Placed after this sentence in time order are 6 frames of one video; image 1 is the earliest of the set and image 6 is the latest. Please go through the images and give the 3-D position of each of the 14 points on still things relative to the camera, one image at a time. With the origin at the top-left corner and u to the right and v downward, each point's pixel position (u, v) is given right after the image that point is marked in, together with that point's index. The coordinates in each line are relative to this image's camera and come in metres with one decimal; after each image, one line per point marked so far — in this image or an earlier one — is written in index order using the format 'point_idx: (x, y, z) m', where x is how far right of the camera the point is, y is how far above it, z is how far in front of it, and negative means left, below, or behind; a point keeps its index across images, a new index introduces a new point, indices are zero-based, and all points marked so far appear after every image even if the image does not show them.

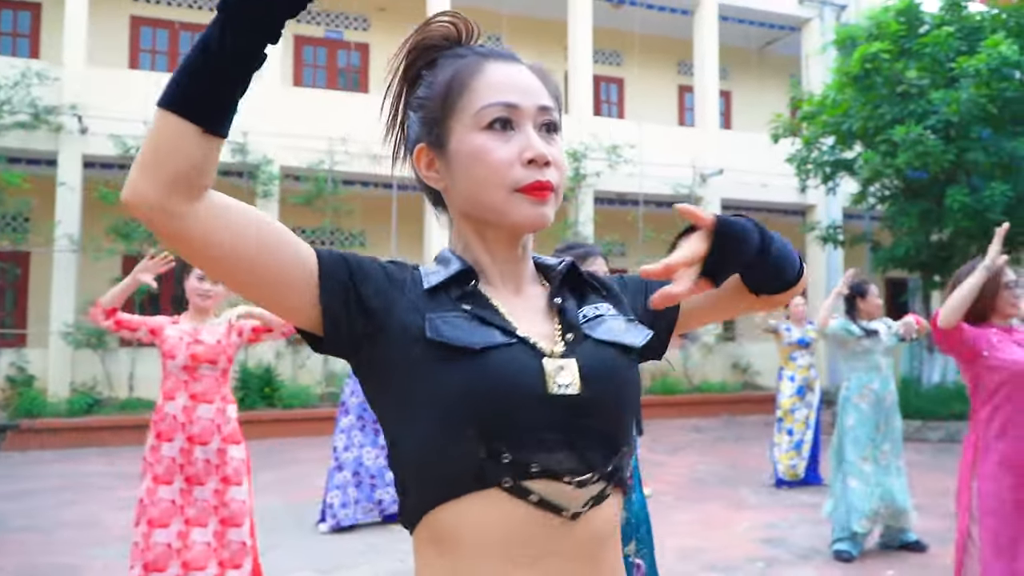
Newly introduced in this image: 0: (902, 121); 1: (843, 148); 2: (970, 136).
0: (+3.9, +1.7, +8.5) m
1: (+3.6, +1.6, +9.5) m
2: (+4.4, +1.4, +8.2) m
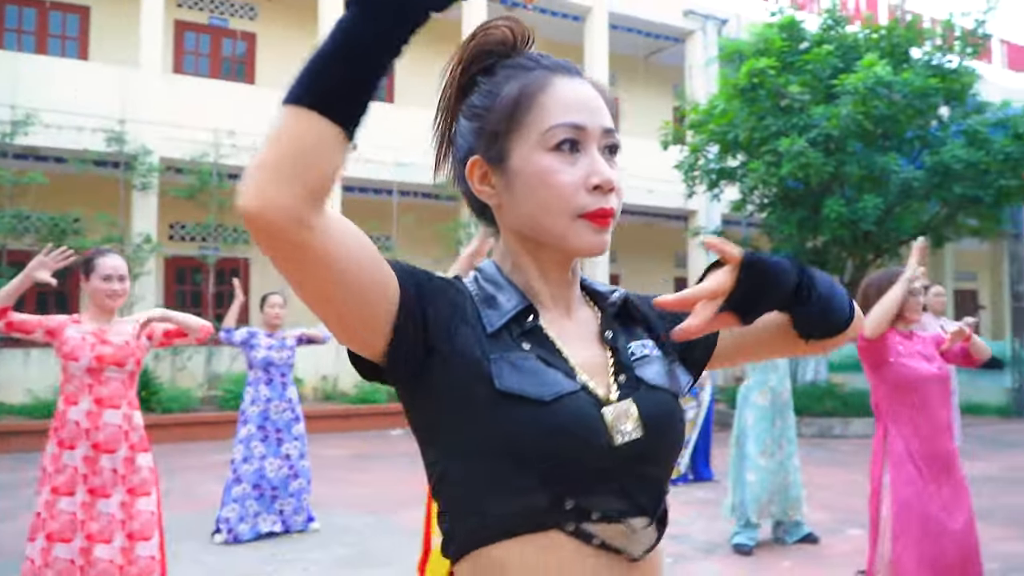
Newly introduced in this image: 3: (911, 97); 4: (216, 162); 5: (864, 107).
0: (+2.9, +1.6, +8.9) m
1: (+2.4, +1.5, +9.8) m
2: (+3.4, +1.4, +8.7) m
3: (+4.0, +2.0, +8.6) m
4: (-3.3, +1.4, +9.6) m
5: (+3.6, +1.8, +8.6) m
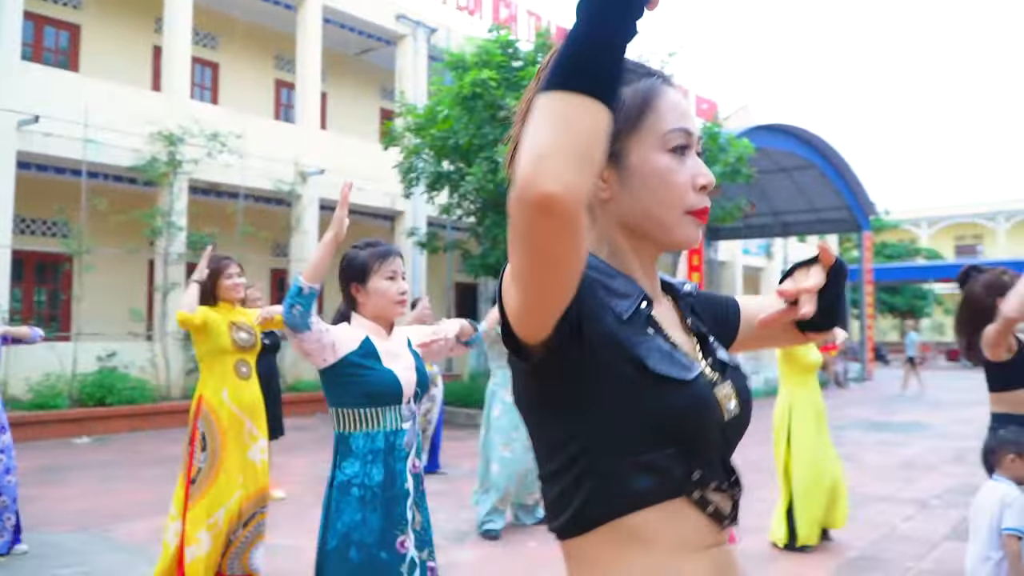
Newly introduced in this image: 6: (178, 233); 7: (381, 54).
0: (-0.1, +1.6, +9.5) m
1: (-0.8, +1.5, +10.2) m
2: (+0.5, +1.4, +9.5) m
3: (+1.1, +1.9, +9.6) m
4: (-6.0, +1.5, +7.9) m
5: (+0.7, +1.8, +9.5) m
6: (-4.2, +0.7, +10.4) m
7: (-2.4, +4.1, +15.1) m
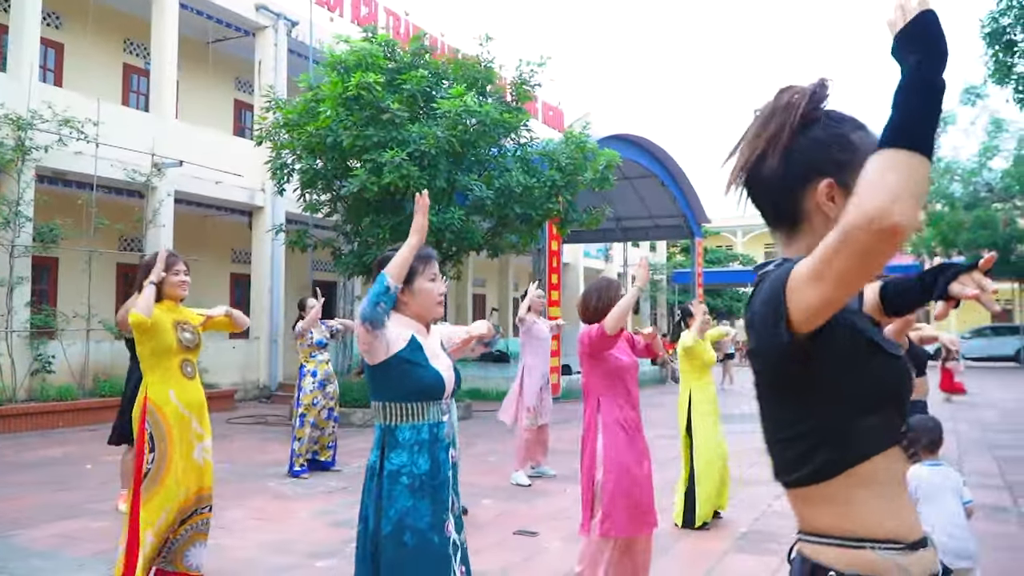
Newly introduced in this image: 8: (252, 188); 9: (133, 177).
0: (-1.4, +1.6, +9.6) m
1: (-2.3, +1.6, +10.2) m
2: (-0.9, +1.4, +9.8) m
3: (-0.3, +1.9, +10.0) m
4: (-6.9, +1.6, +6.9) m
5: (-0.6, +1.8, +9.8) m
6: (-5.6, +0.7, +9.7) m
7: (-4.7, +4.2, +14.7) m
8: (-4.1, +1.6, +13.7) m
9: (-5.0, +1.5, +11.4) m
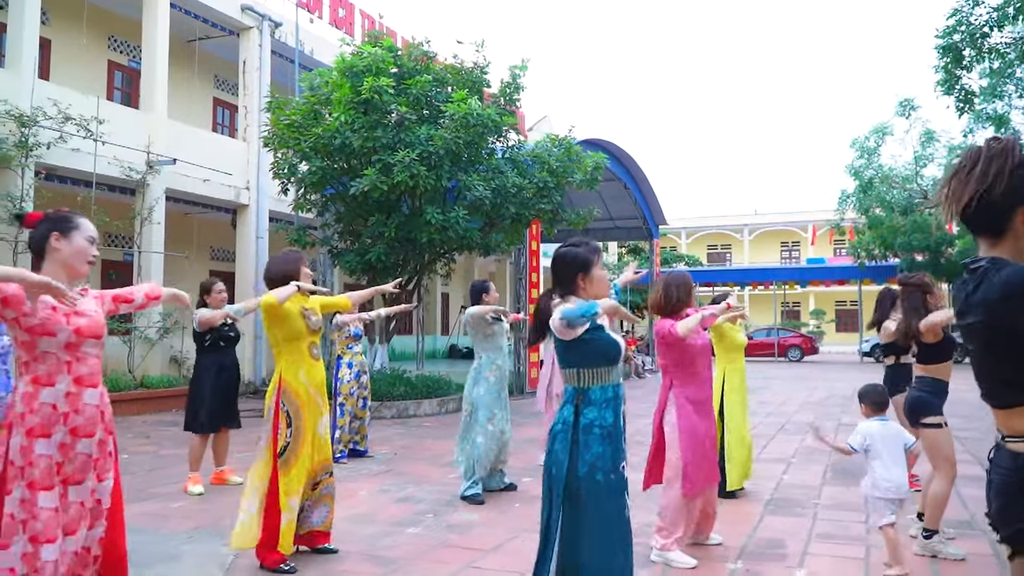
0: (-1.4, +1.7, +10.0) m
1: (-2.3, +1.6, +10.5) m
2: (-0.8, +1.4, +10.2) m
3: (-0.3, +2.0, +10.5) m
4: (-6.7, +1.7, +6.9) m
5: (-0.6, +1.8, +10.2) m
6: (-5.6, +0.8, +9.8) m
7: (-5.1, +4.2, +14.9) m
8: (-4.4, +1.6, +13.9) m
9: (-5.1, +1.5, +11.6) m
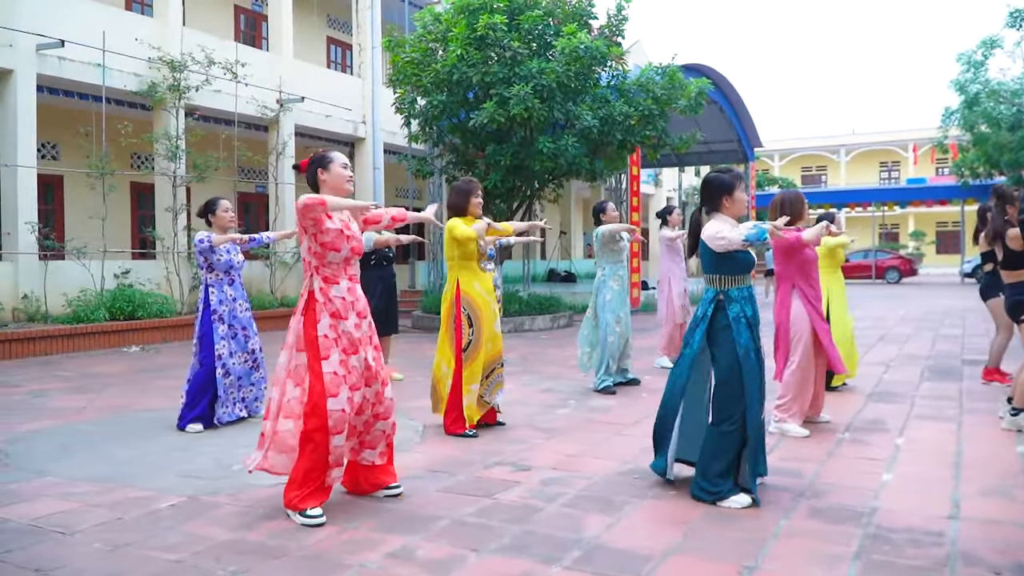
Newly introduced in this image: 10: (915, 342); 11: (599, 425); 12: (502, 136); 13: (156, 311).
0: (-0.1, +2.6, +10.8) m
1: (-0.9, +2.6, +11.3) m
2: (+0.5, +2.4, +10.9) m
3: (+1.1, +3.0, +11.1) m
4: (-5.6, +2.3, +8.1) m
5: (+0.7, +2.8, +10.9) m
6: (-4.2, +1.7, +11.0) m
7: (-3.3, +5.5, +15.7) m
8: (-2.7, +2.9, +14.9) m
9: (-3.6, +2.6, +12.6) m
10: (+4.7, -0.6, +10.1) m
11: (+0.5, -0.8, +5.3) m
12: (-0.1, +2.0, +11.6) m
13: (-4.2, -0.3, +10.4) m
